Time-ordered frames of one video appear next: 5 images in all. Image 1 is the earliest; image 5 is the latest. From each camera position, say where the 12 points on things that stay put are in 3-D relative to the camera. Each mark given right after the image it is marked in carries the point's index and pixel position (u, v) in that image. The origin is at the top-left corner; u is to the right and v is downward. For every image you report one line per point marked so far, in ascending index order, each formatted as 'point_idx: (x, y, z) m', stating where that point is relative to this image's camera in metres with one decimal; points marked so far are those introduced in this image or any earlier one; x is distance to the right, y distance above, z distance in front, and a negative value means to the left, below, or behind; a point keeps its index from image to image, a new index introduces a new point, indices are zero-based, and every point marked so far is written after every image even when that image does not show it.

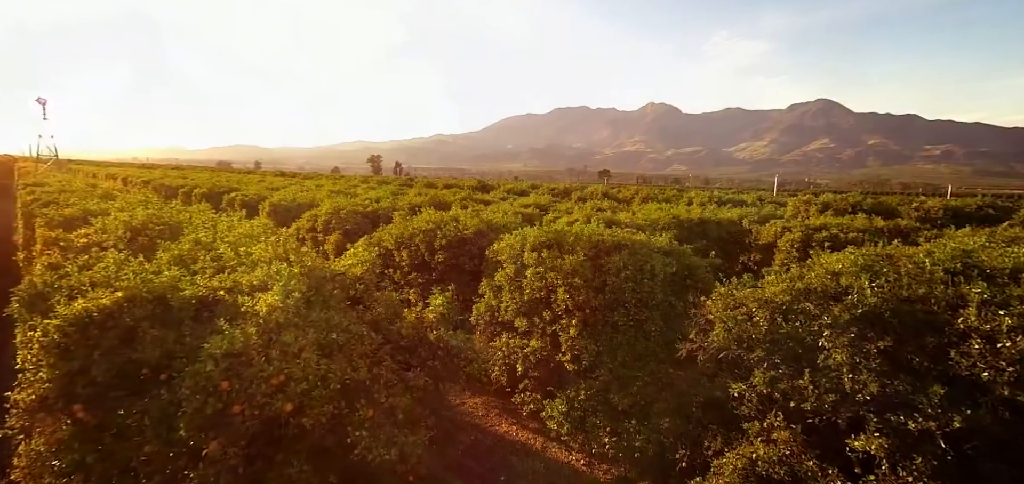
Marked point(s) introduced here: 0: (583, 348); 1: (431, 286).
0: (+1.1, -1.7, +8.7) m
1: (-1.8, -1.0, +12.2) m
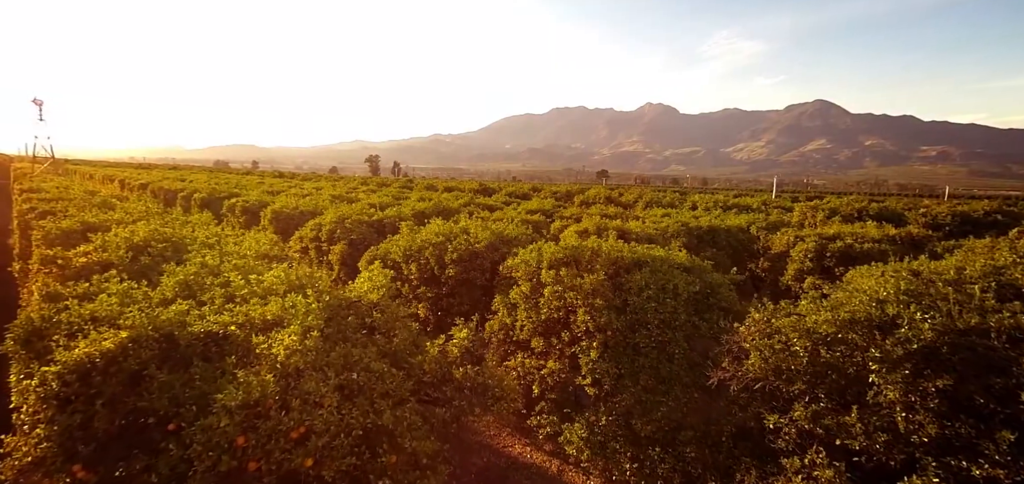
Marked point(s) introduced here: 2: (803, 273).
0: (+1.4, -2.0, +8.3) m
1: (-1.6, -1.3, +11.9) m
2: (+8.7, -0.9, +16.3) m
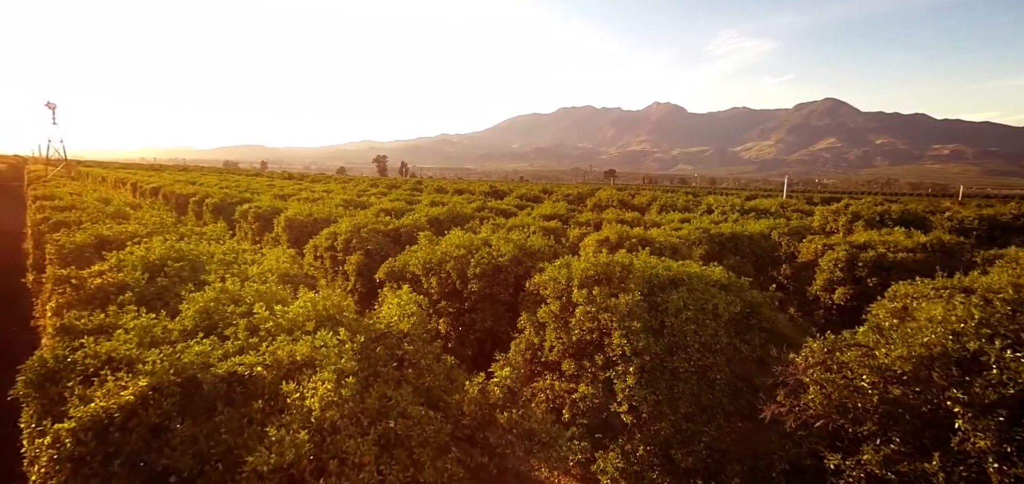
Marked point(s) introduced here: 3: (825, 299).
0: (+1.9, -2.3, +7.9) m
1: (-1.0, -1.6, +11.5) m
2: (+9.3, -1.2, +15.7) m
3: (+9.1, -1.7, +15.8) m
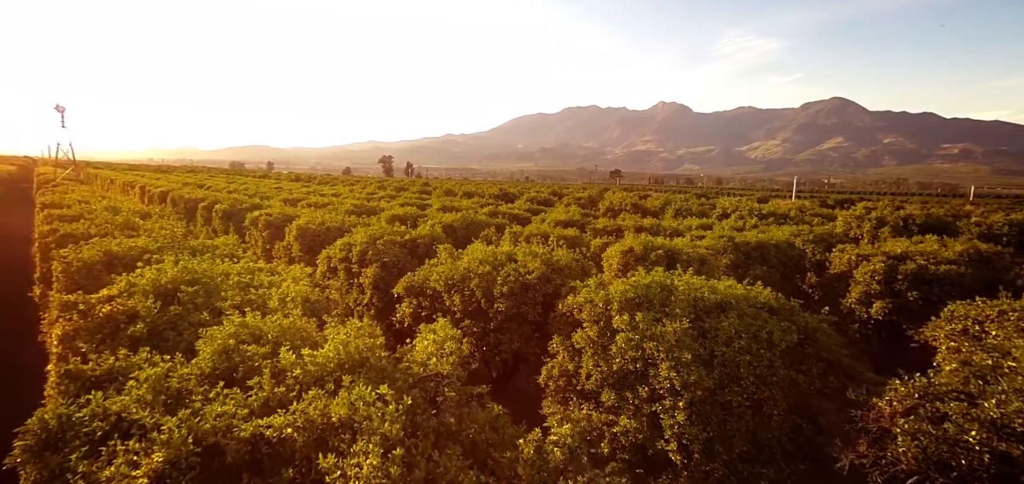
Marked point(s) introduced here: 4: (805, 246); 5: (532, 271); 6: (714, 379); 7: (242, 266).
0: (+2.4, -2.6, +7.2) m
1: (-0.5, -1.9, +10.9) m
2: (+9.9, -1.5, +15.0) m
3: (+9.7, -2.0, +15.1) m
4: (+10.5, -0.1, +19.4) m
5: (+0.4, -0.6, +10.9) m
6: (+2.7, -1.9, +7.4) m
7: (-4.8, -0.4, +9.6) m
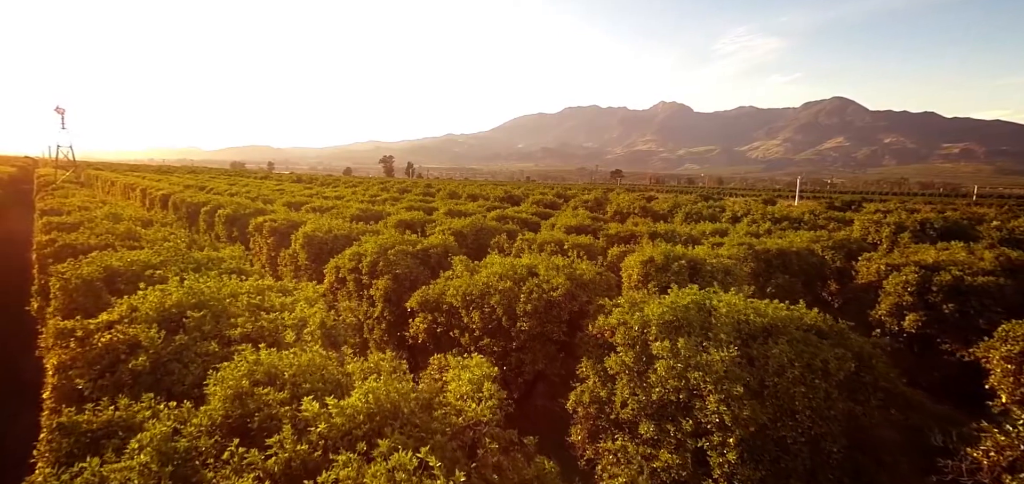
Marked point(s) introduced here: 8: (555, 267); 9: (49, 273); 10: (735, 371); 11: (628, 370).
0: (+2.8, -2.9, +6.6) m
1: (0.0, -2.2, +10.3) m
2: (+10.4, -1.8, +14.4) m
3: (+10.2, -2.3, +14.5) m
4: (+10.9, -0.4, +18.8) m
5: (+0.8, -0.9, +10.3) m
6: (+3.2, -2.1, +6.8) m
7: (-4.4, -0.7, +9.0) m
8: (+0.9, -0.6, +11.9) m
9: (-10.0, -0.7, +11.7) m
10: (+2.9, -1.6, +7.0) m
11: (+1.7, -1.9, +8.0) m
